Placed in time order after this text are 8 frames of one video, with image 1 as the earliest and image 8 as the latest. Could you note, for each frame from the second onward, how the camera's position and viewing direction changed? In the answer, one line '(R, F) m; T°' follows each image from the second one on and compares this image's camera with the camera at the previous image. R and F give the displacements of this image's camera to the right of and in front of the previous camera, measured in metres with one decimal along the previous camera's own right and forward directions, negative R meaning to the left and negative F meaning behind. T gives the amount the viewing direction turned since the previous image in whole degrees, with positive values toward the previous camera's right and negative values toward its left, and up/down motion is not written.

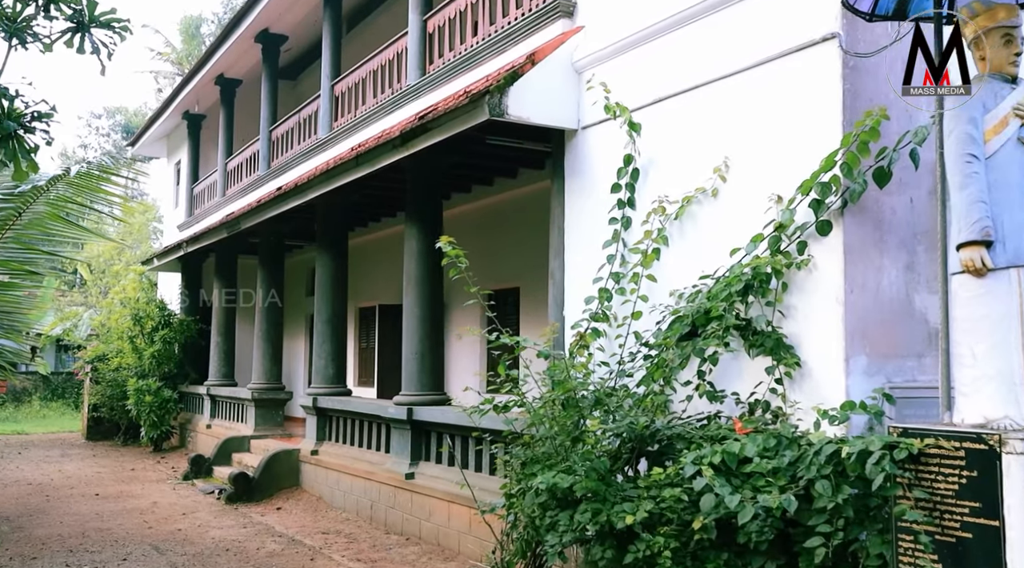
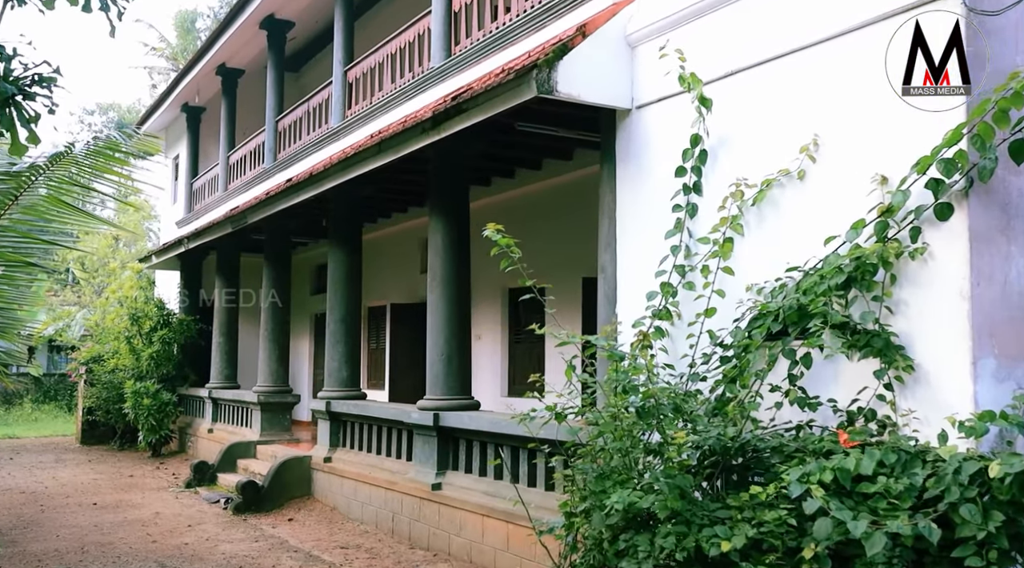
(-0.3, +0.5) m; +1°
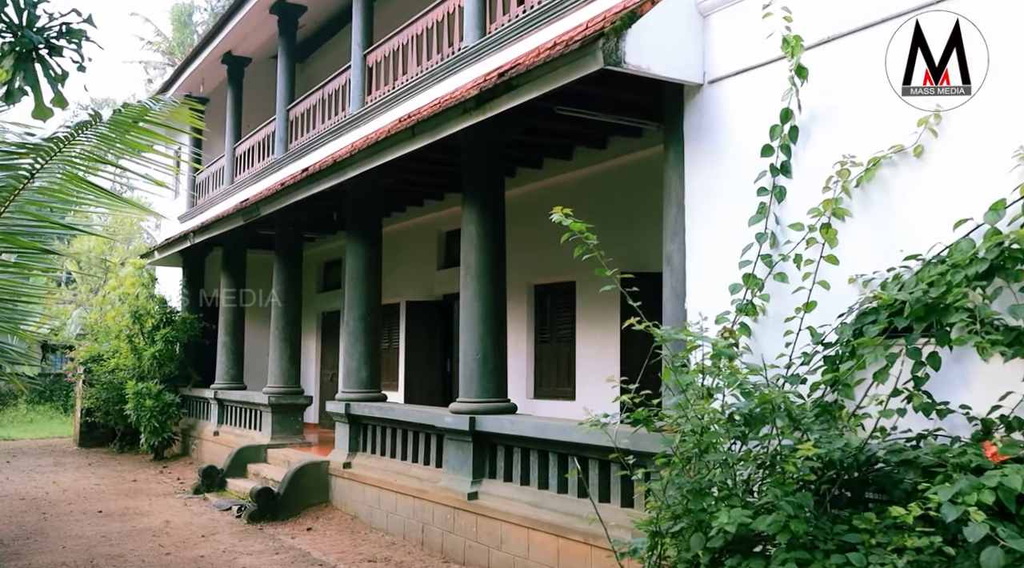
(-0.4, +0.5) m; 0°
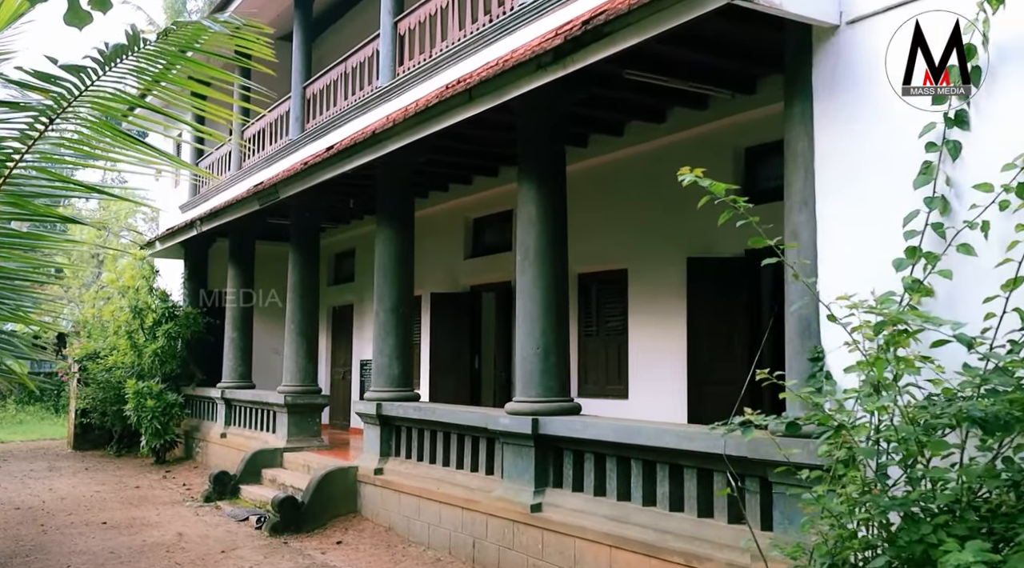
(-0.5, +0.8) m; +1°
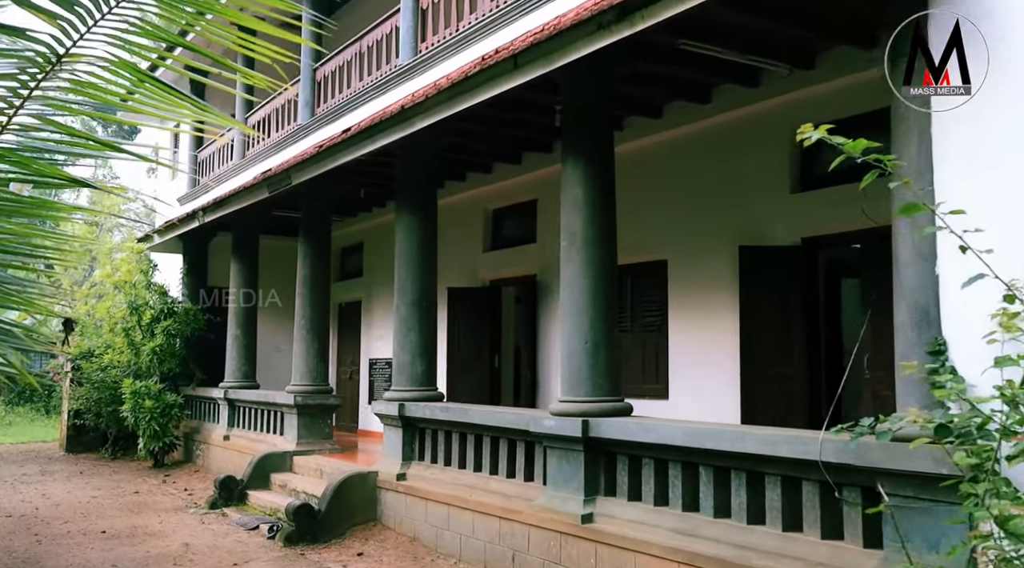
(-0.3, +0.5) m; +1°
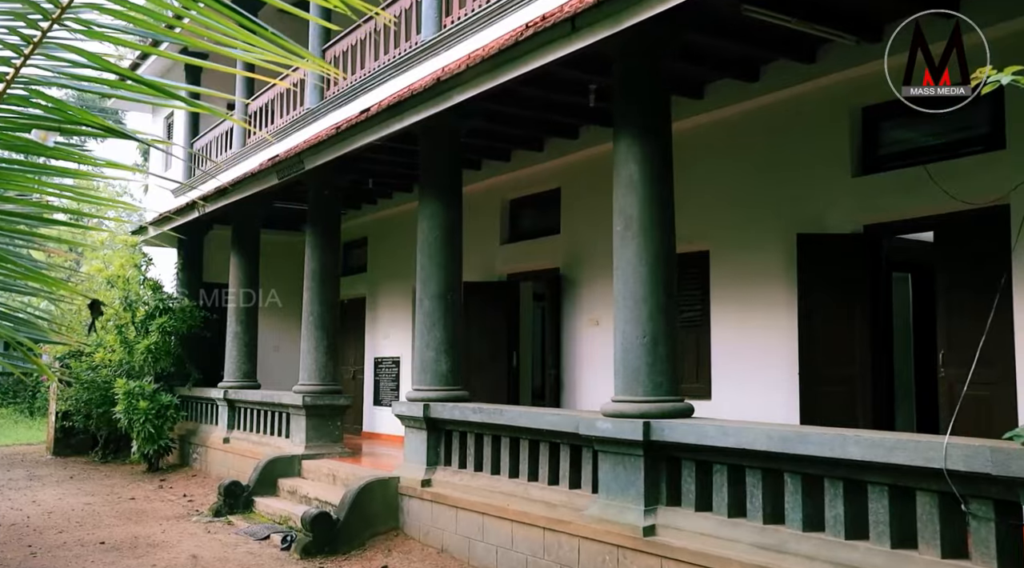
(-0.4, +0.5) m; +1°
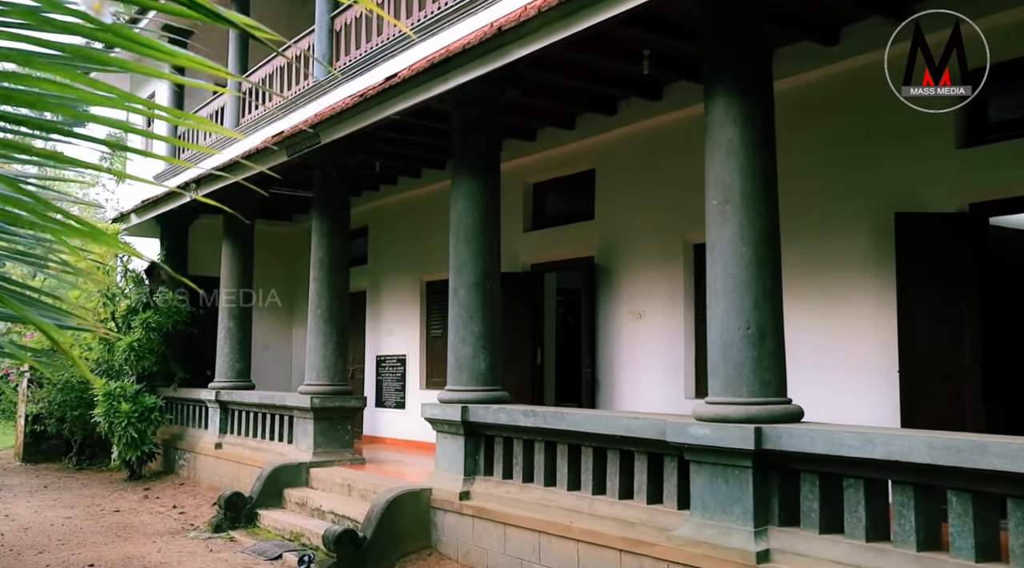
(-0.6, +0.8) m; +2°
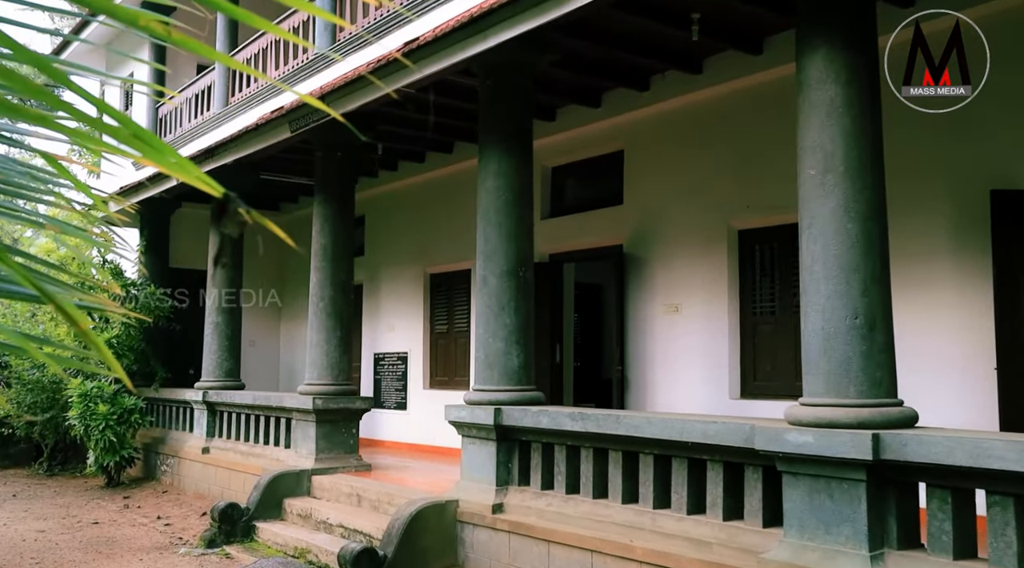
(-0.4, +0.7) m; +2°
